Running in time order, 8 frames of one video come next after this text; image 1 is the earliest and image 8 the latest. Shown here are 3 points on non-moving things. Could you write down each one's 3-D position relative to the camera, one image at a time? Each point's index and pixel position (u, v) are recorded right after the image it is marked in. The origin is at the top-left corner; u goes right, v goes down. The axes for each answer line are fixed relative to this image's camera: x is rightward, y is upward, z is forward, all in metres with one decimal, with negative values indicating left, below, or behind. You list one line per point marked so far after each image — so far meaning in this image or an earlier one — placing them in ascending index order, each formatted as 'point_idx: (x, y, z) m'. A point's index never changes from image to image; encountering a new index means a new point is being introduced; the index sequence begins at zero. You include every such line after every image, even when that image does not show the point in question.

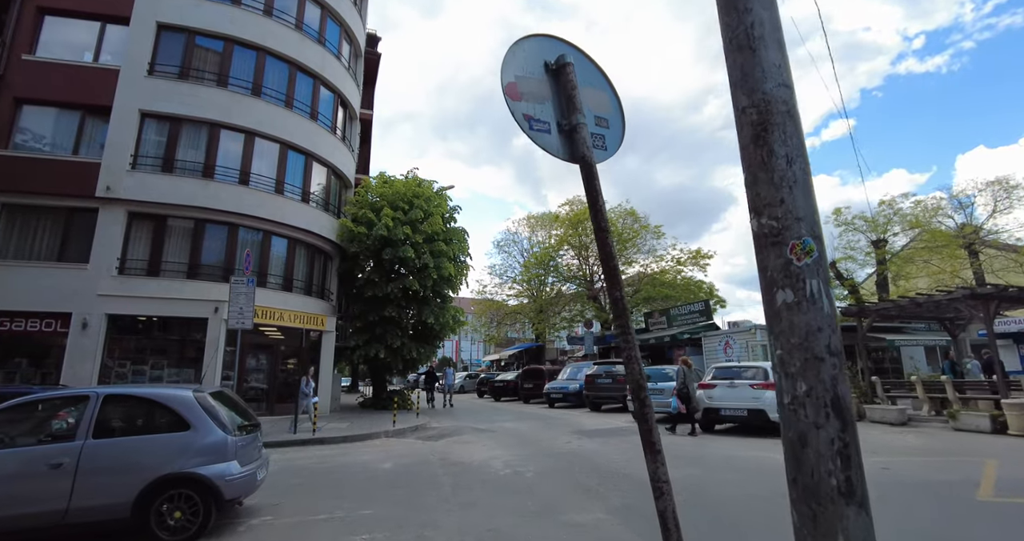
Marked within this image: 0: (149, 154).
0: (-11.6, +3.7, +15.6) m
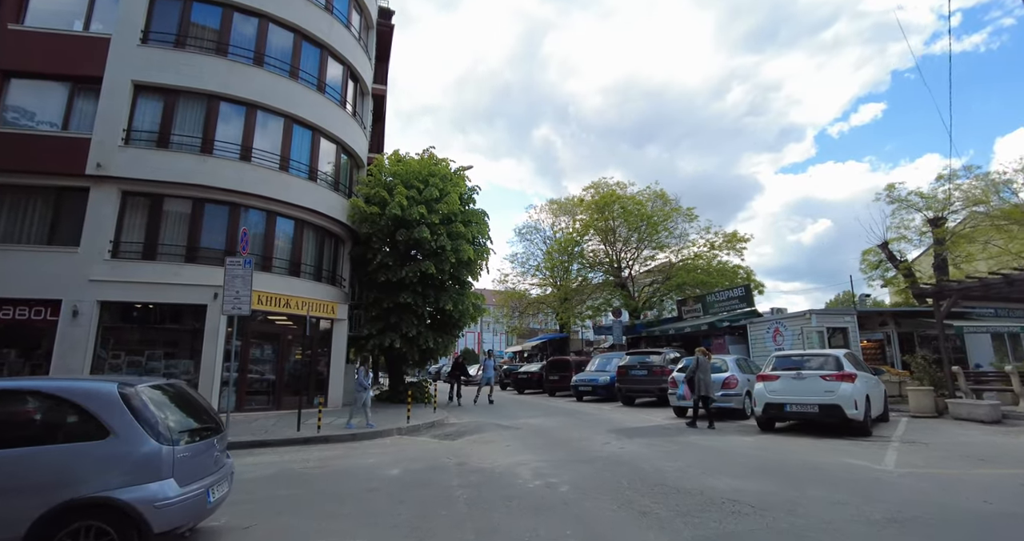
0: (-10.9, +4.2, +14.5) m
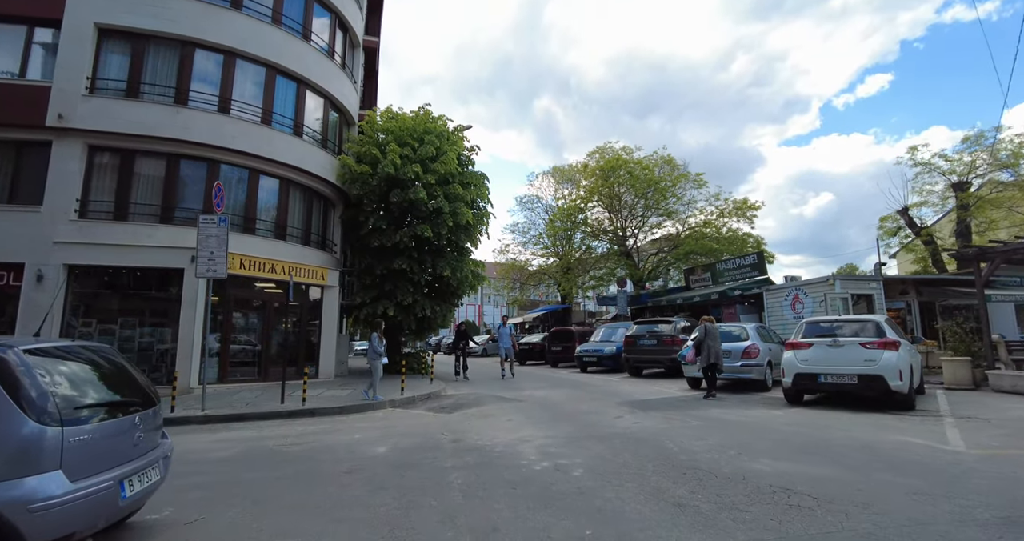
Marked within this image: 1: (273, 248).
0: (-10.8, +5.2, +13.2) m
1: (-6.9, +0.7, +14.2) m
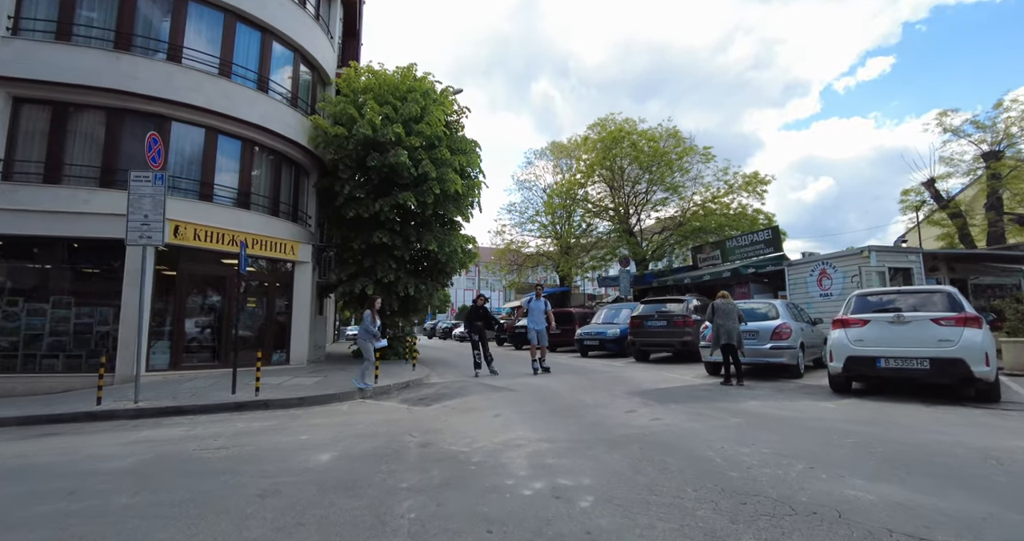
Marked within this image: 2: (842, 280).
0: (-11.0, +5.9, +11.4) m
1: (-7.1, +1.4, +12.5) m
2: (+8.6, -0.3, +12.9) m
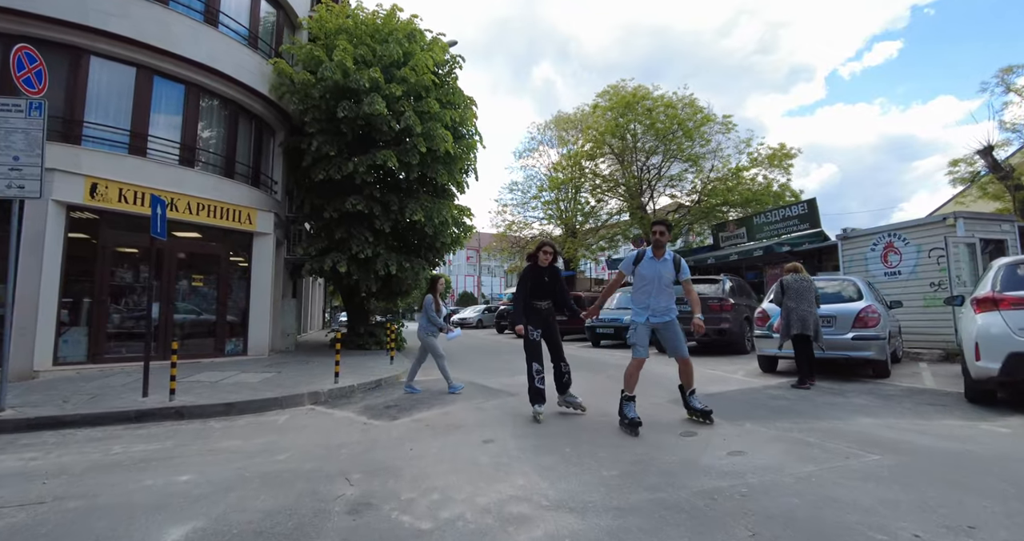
0: (-11.0, +6.5, +9.0) m
1: (-7.0, +2.0, +10.2) m
2: (+8.7, +0.3, +10.5) m
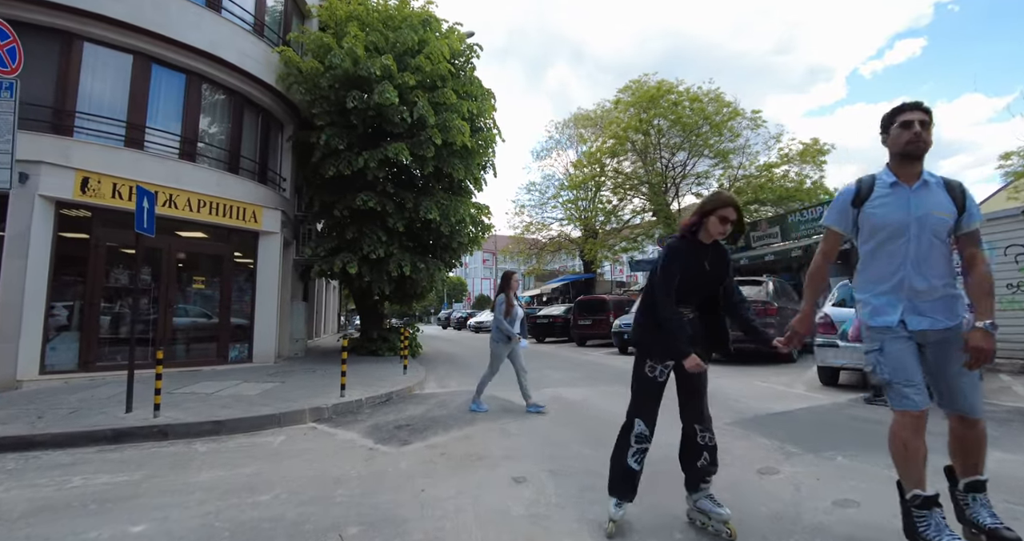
0: (-10.6, +6.4, +8.5) m
1: (-6.6, +1.9, +9.5) m
2: (+9.1, +0.3, +9.4) m
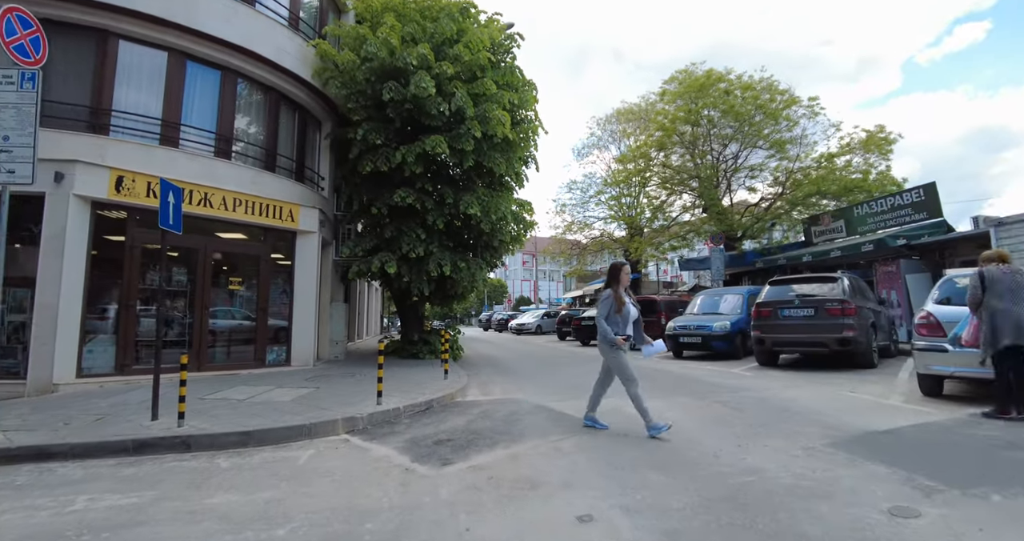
0: (-9.9, +6.4, +8.6) m
1: (-5.7, +1.9, +9.3) m
2: (+9.9, +0.5, +7.9) m
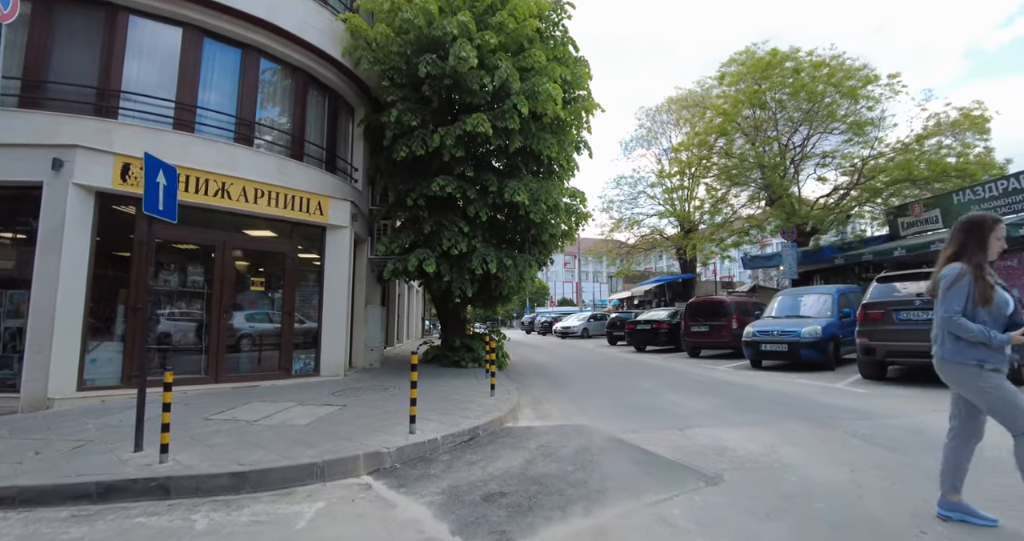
0: (-9.0, +6.4, +8.0) m
1: (-4.8, +1.9, +8.3) m
2: (+10.7, +0.6, +5.6) m
